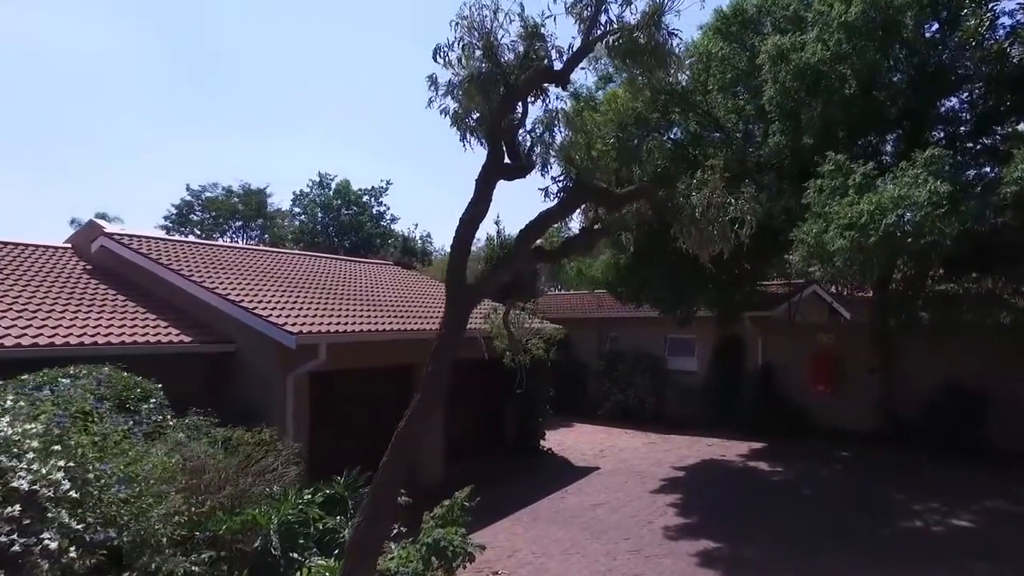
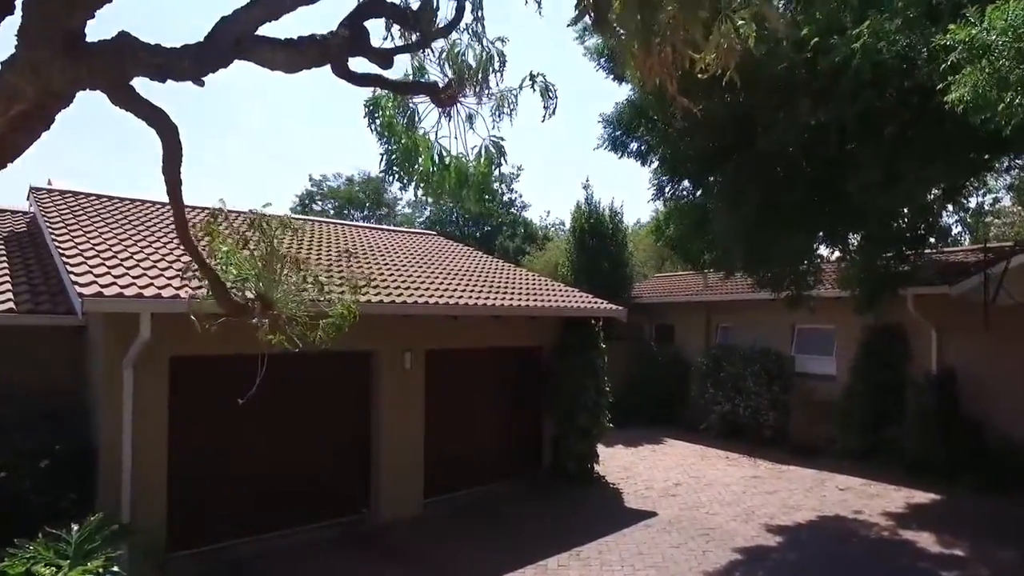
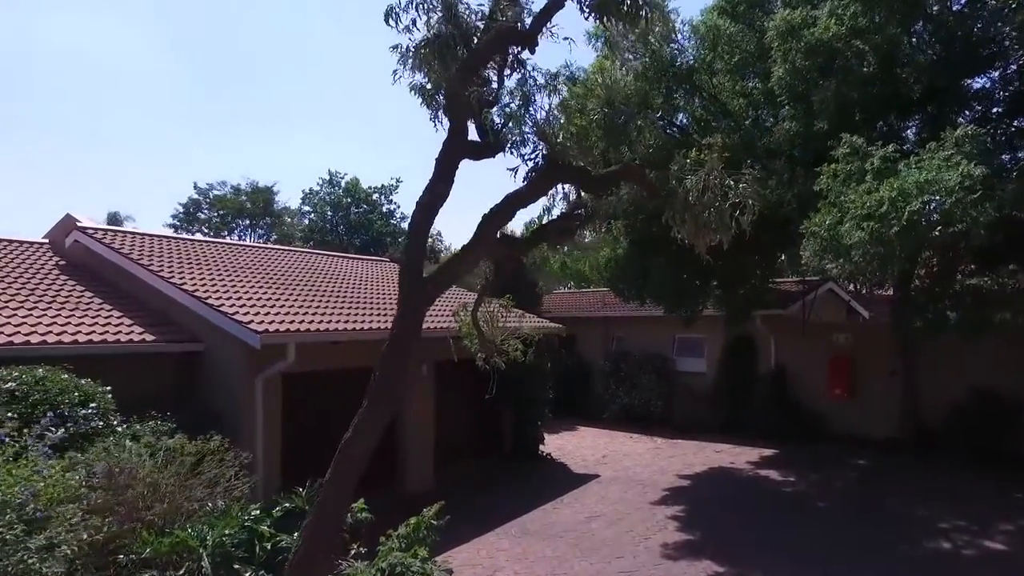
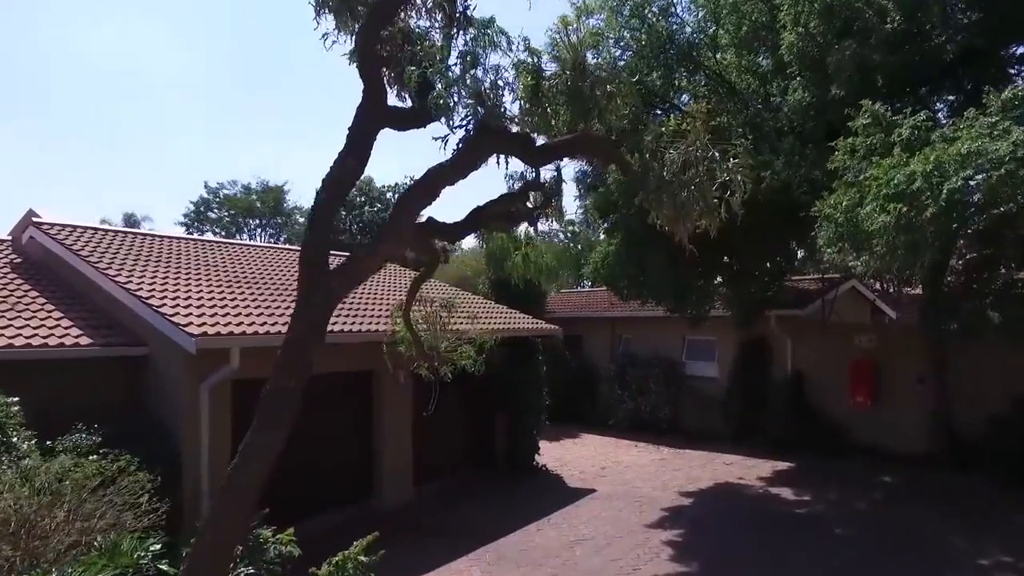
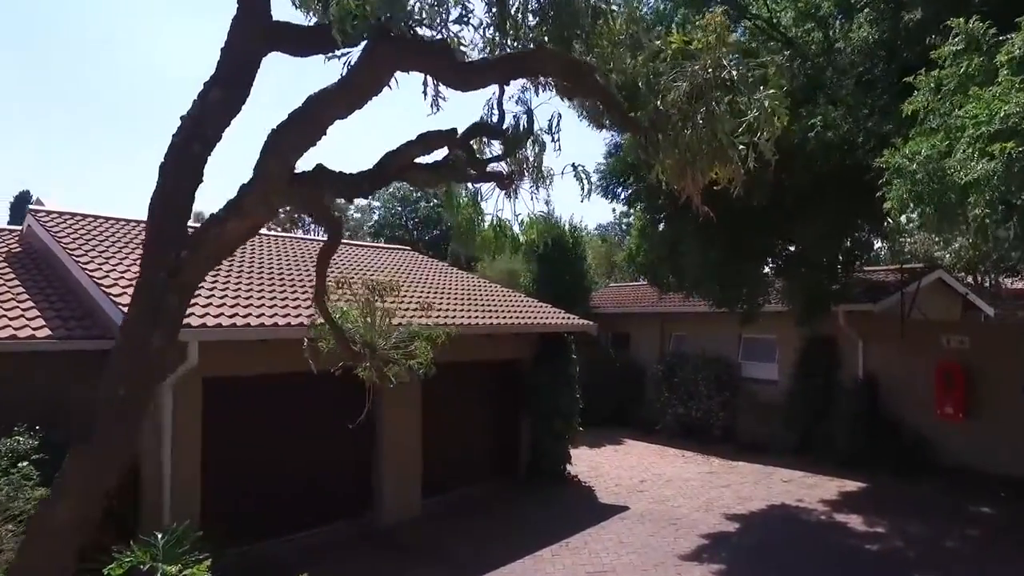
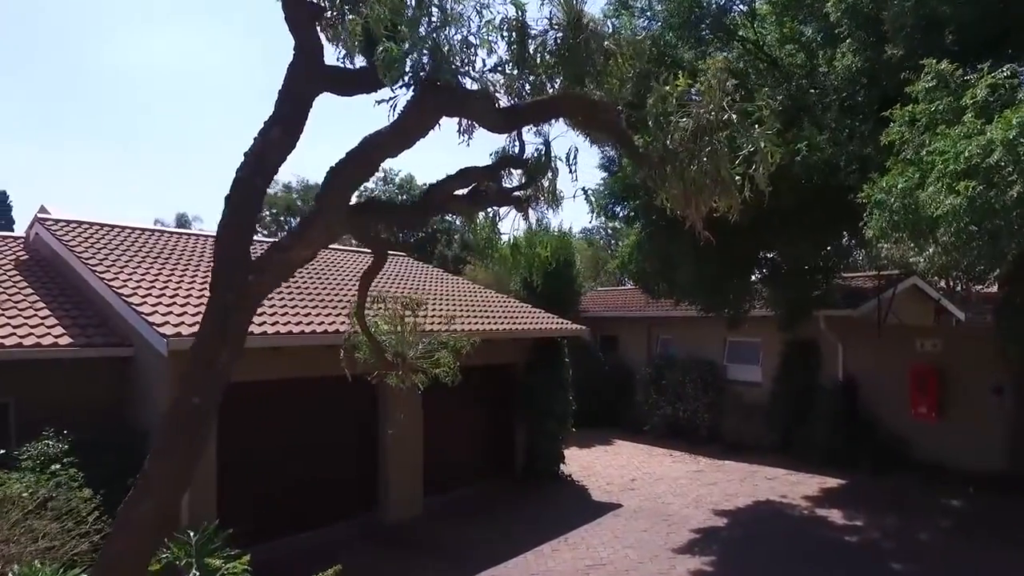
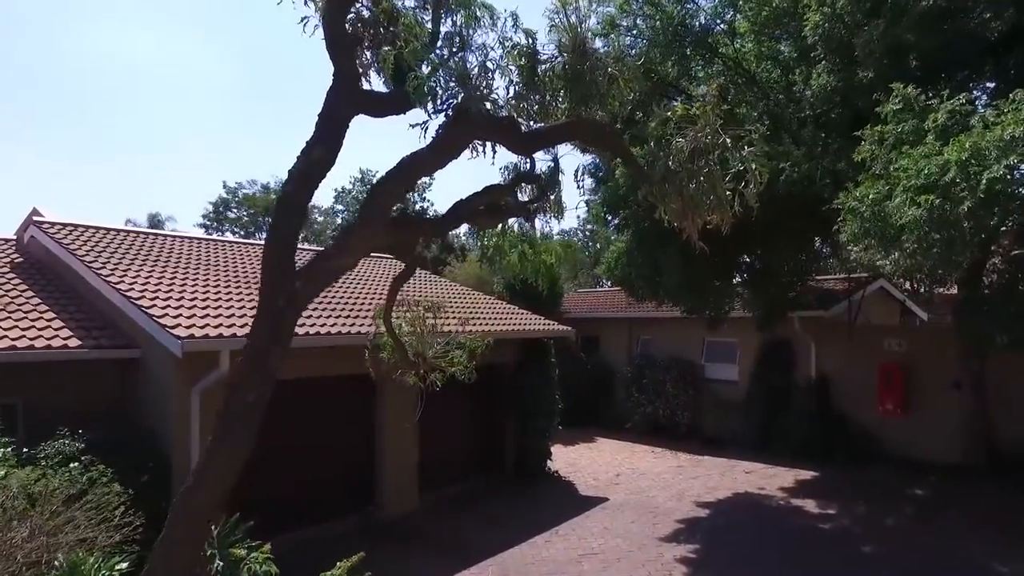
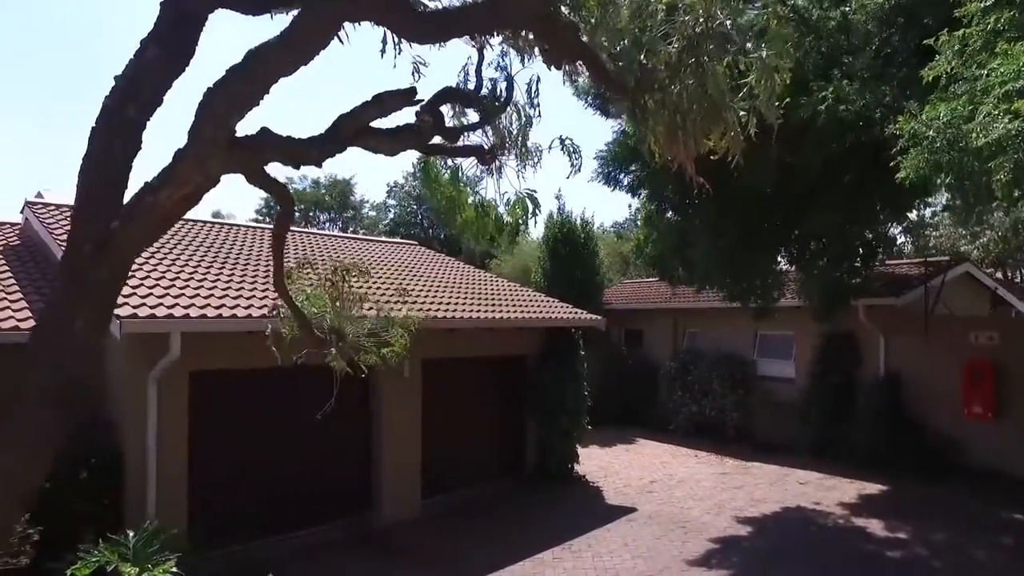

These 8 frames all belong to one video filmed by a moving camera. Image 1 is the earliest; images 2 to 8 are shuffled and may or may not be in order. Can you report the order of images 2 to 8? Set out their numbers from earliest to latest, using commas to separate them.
3, 4, 7, 6, 5, 8, 2
